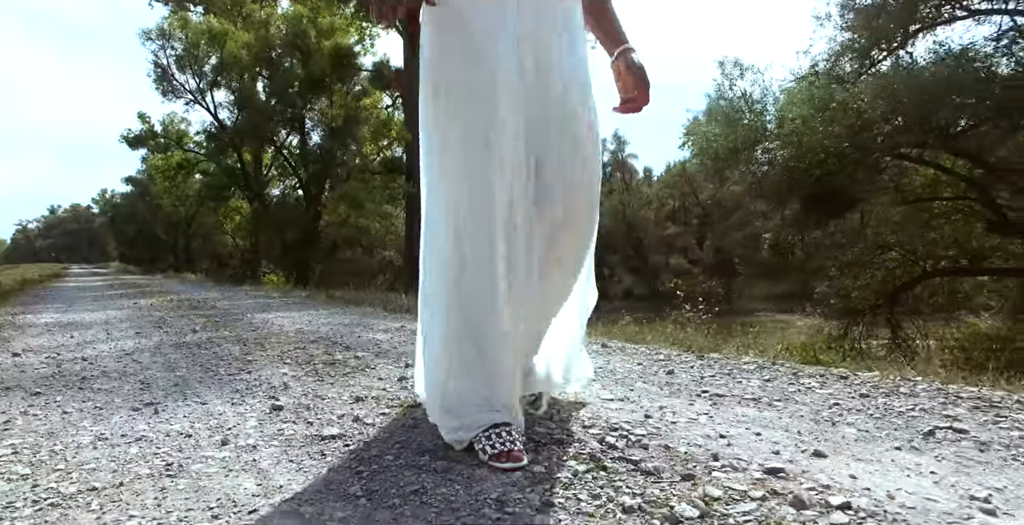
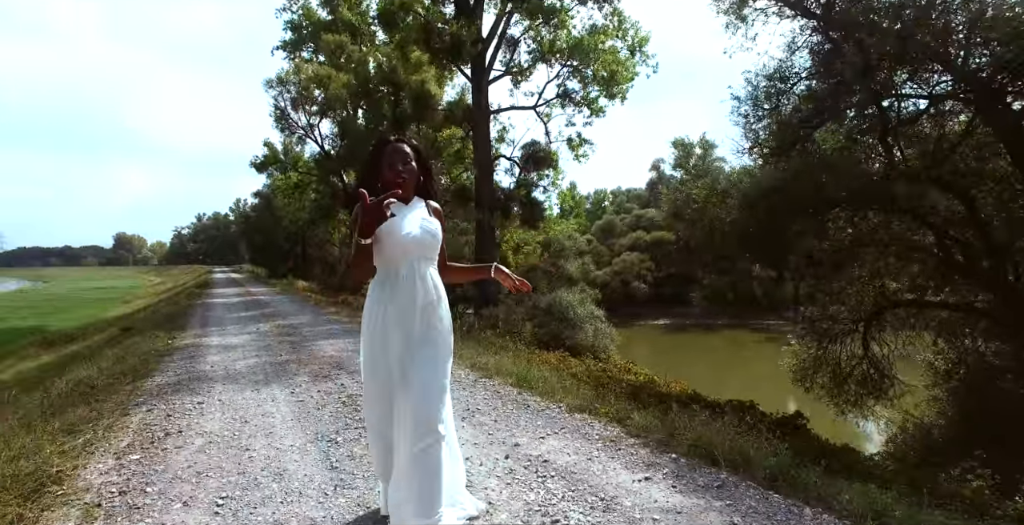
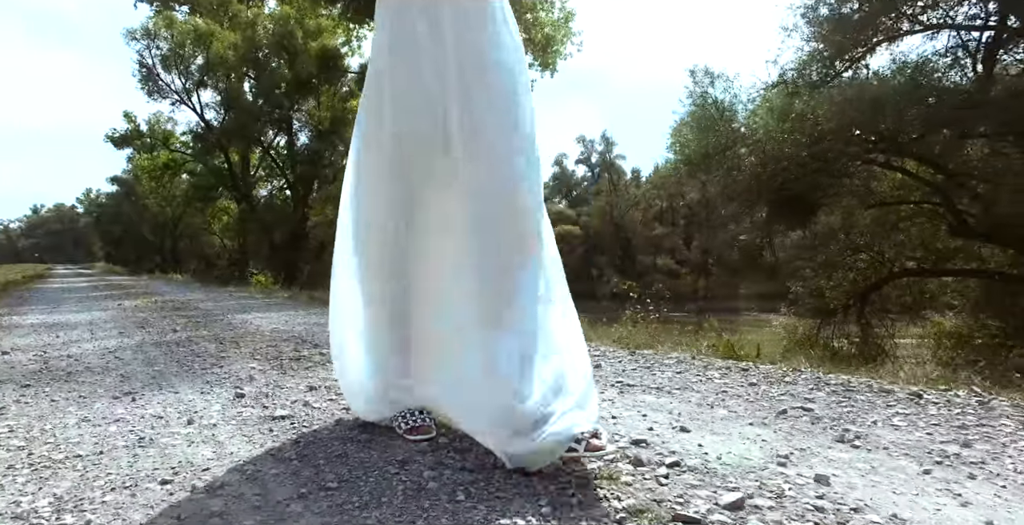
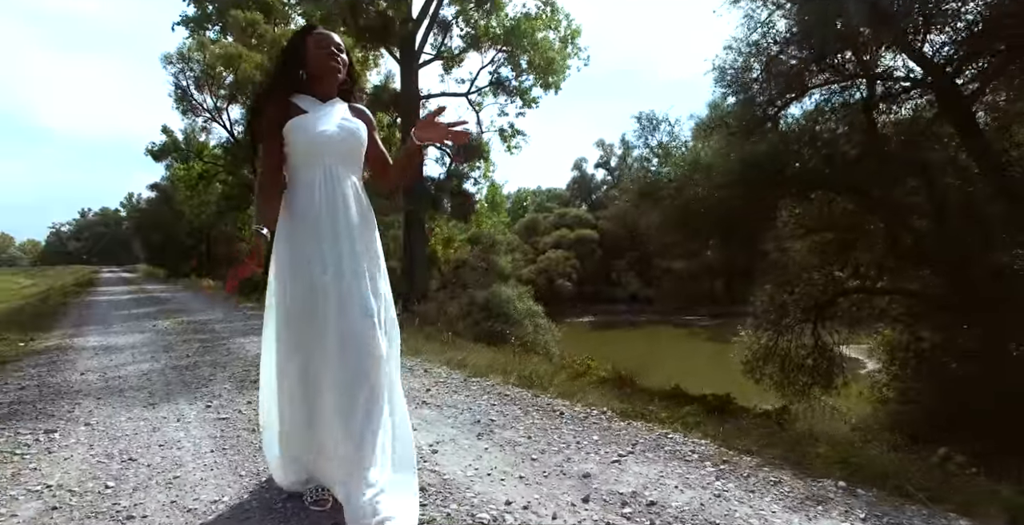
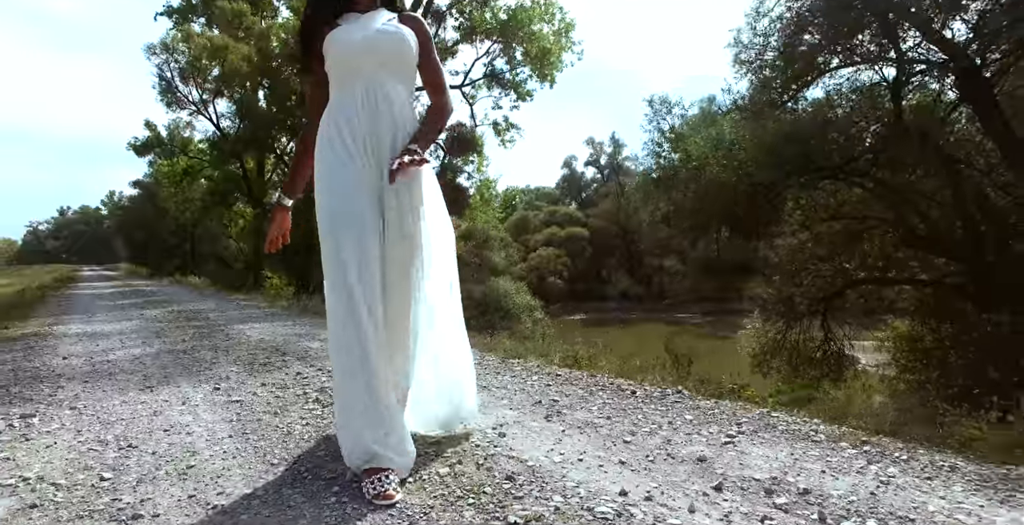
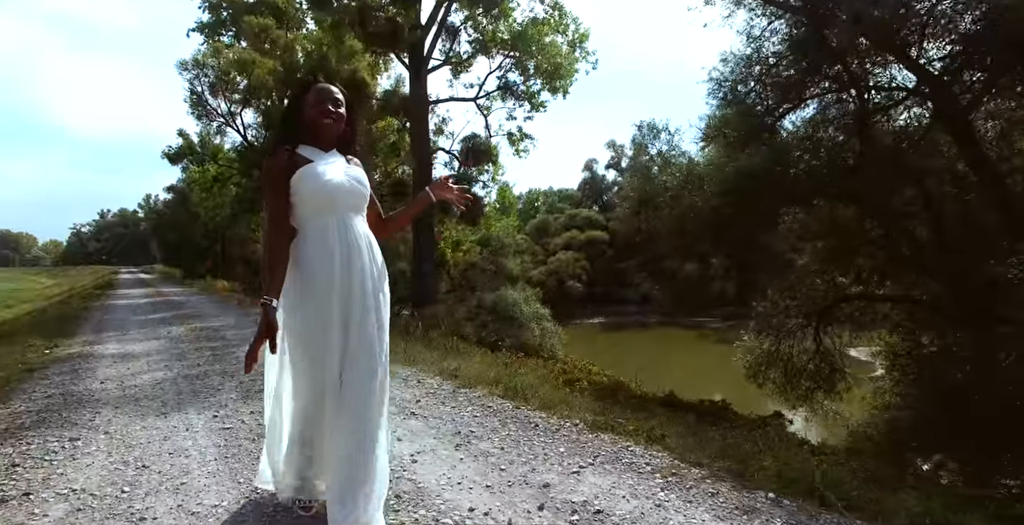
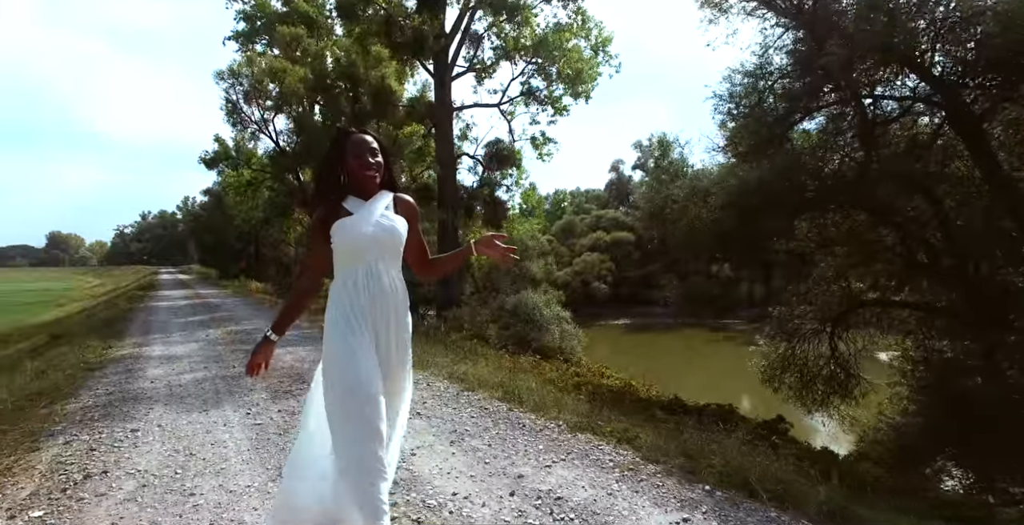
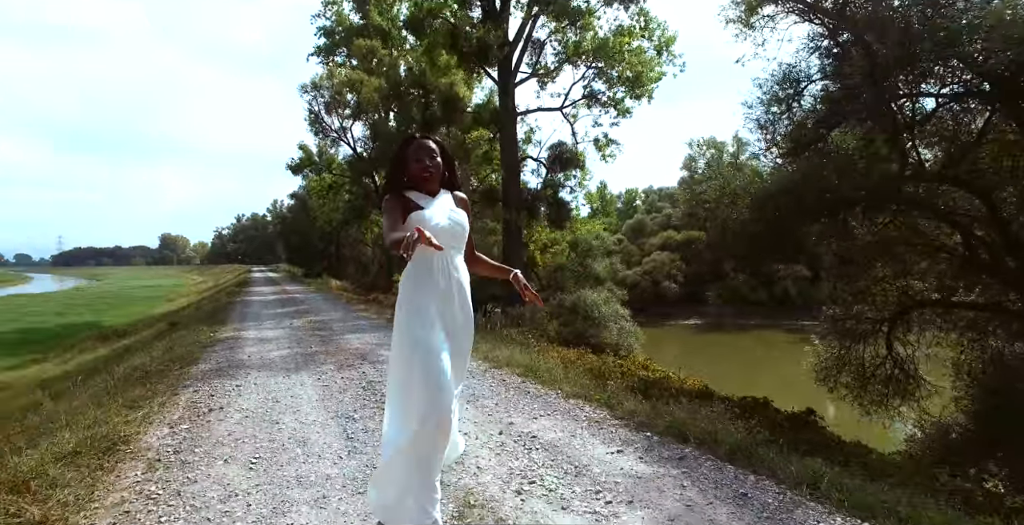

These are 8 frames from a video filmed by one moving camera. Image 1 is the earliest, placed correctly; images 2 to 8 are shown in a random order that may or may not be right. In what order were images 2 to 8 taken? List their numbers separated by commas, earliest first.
3, 5, 4, 6, 7, 2, 8
